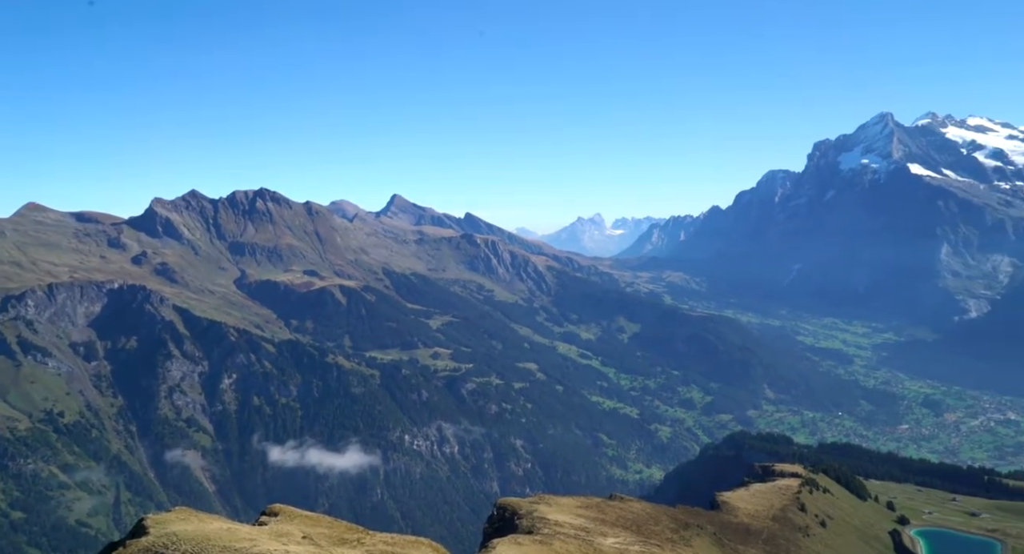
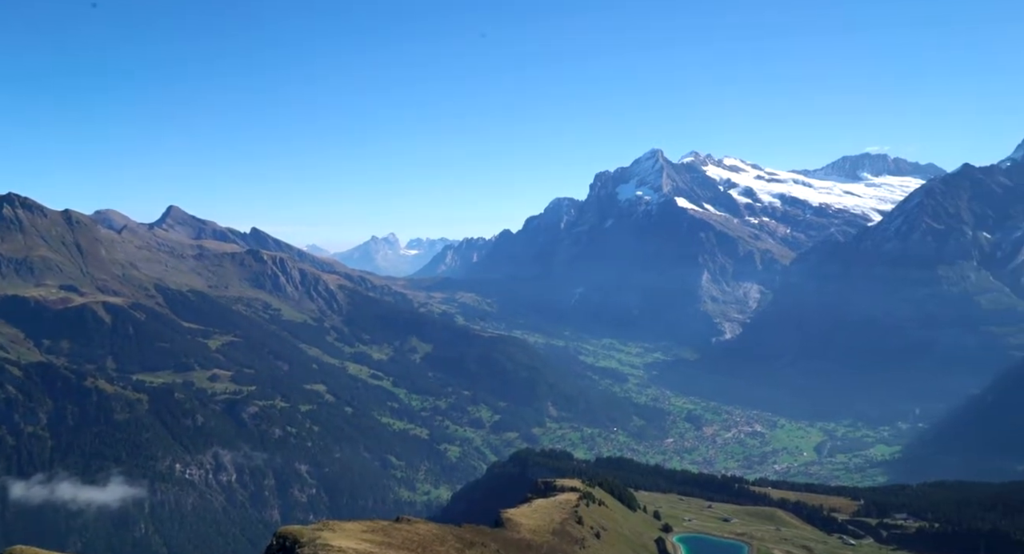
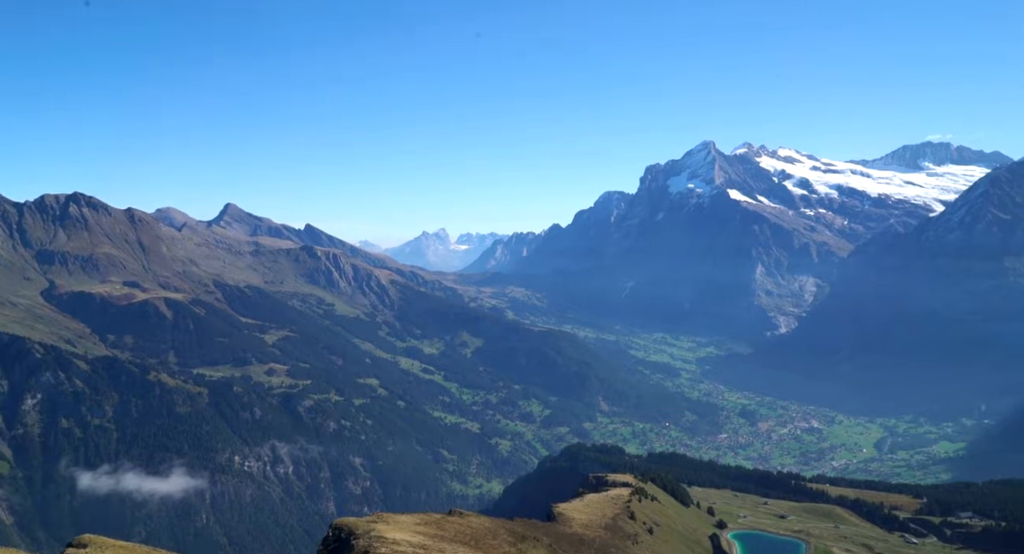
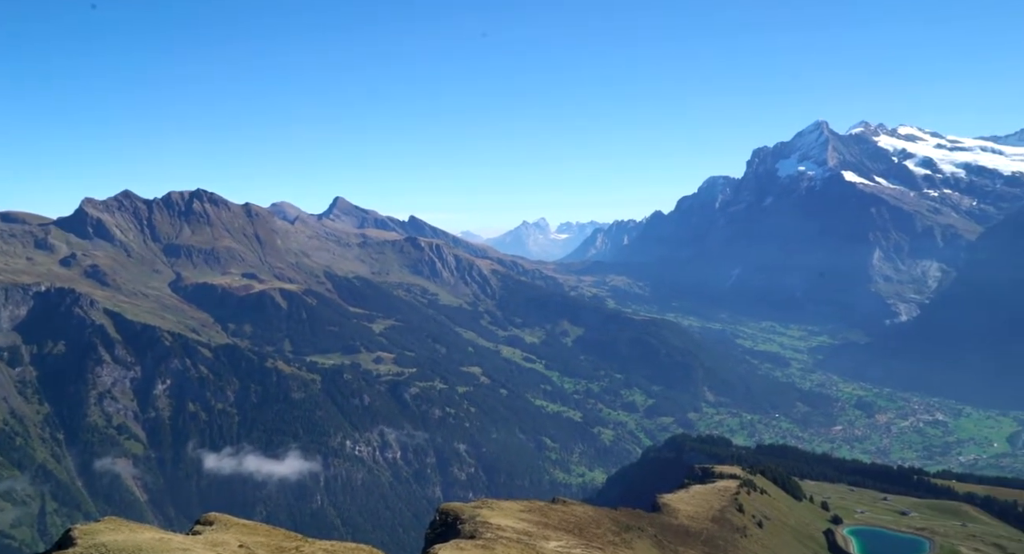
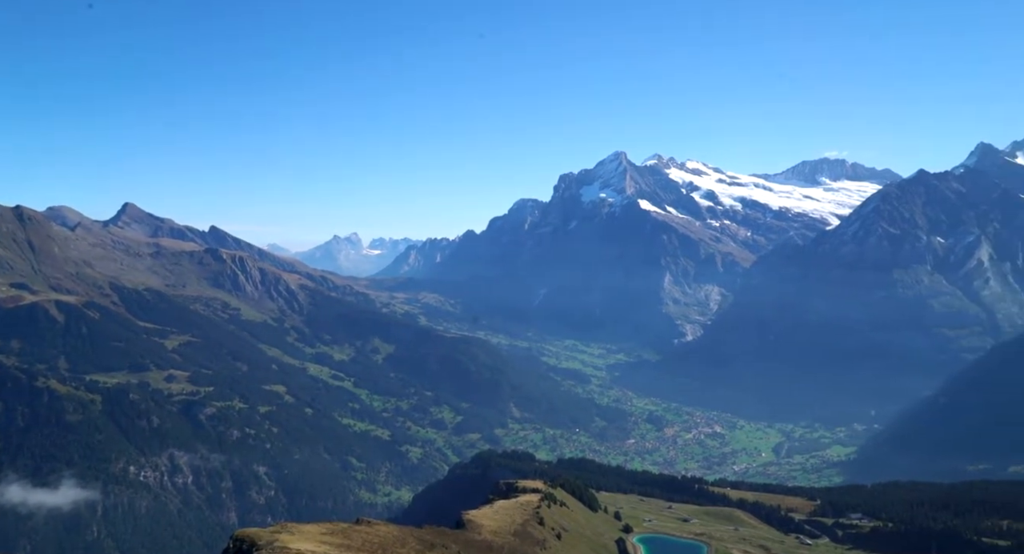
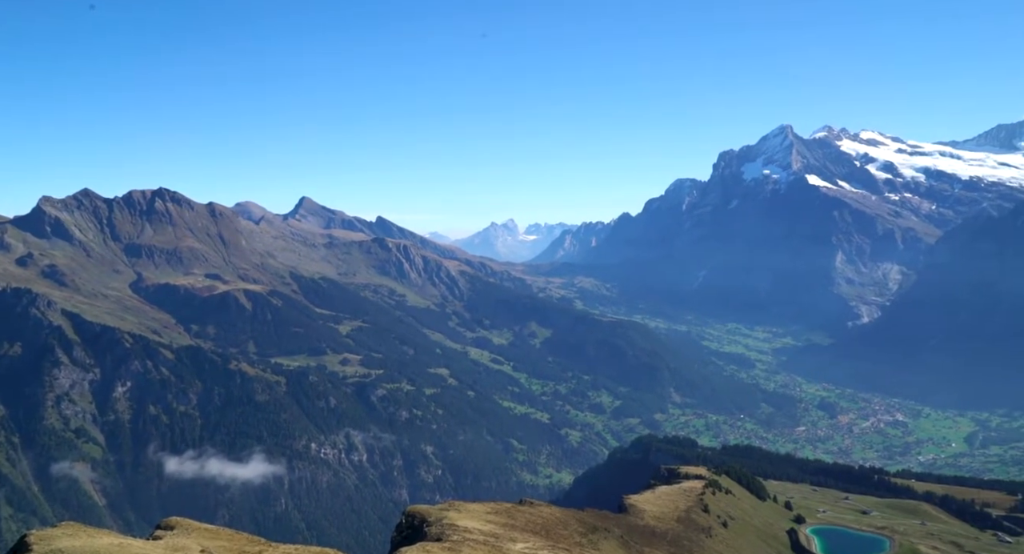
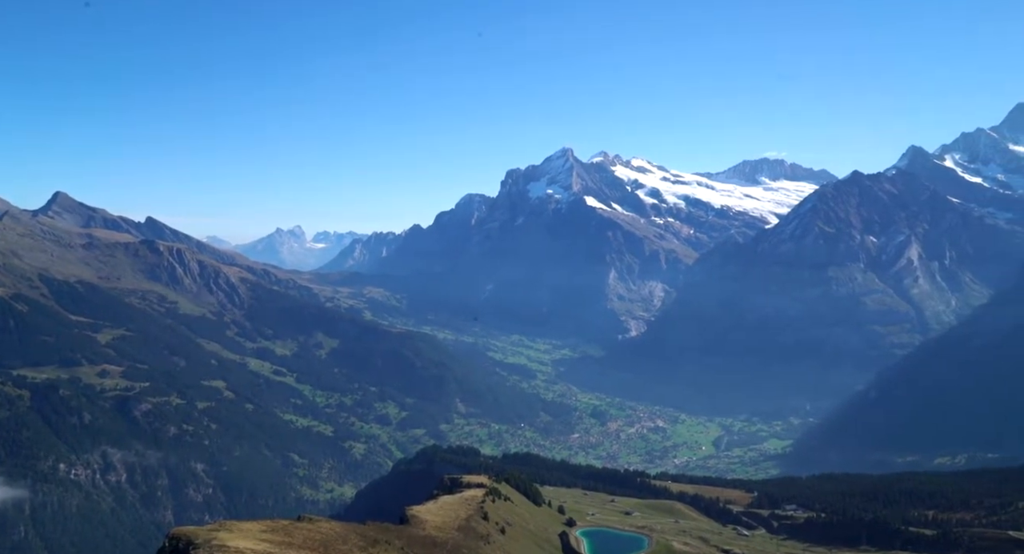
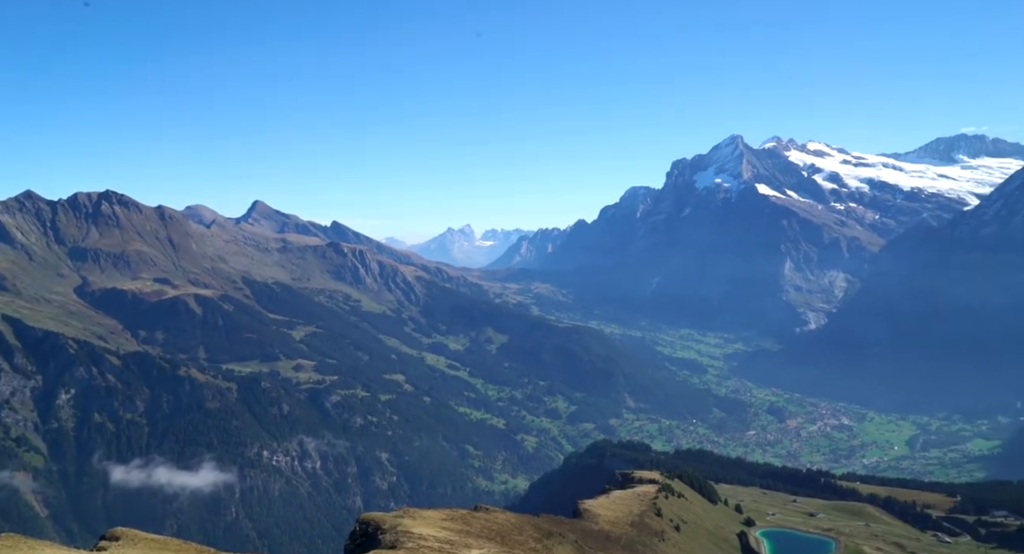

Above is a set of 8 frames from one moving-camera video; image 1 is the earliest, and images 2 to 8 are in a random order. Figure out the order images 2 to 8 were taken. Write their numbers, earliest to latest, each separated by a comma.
4, 6, 8, 3, 2, 5, 7
